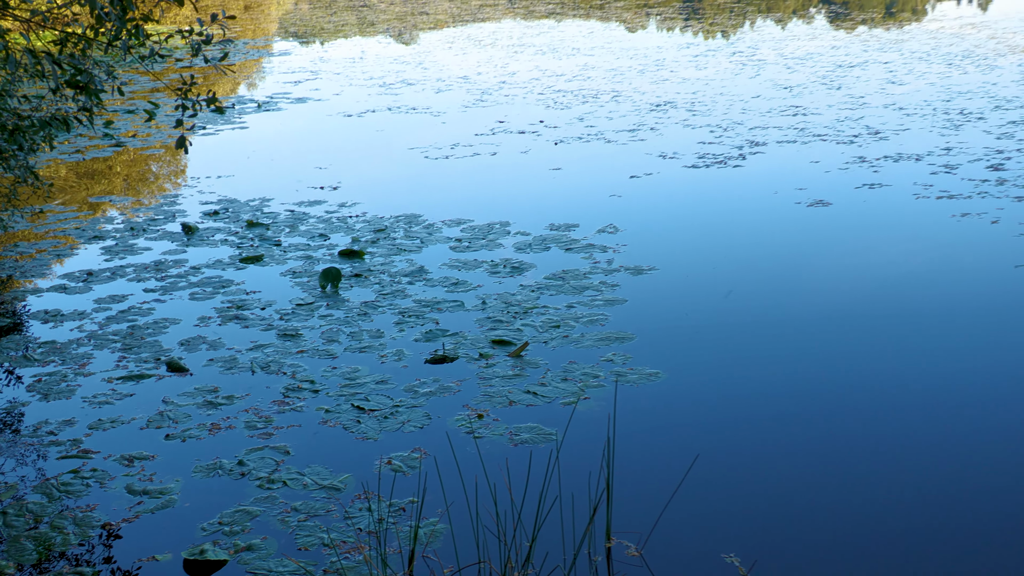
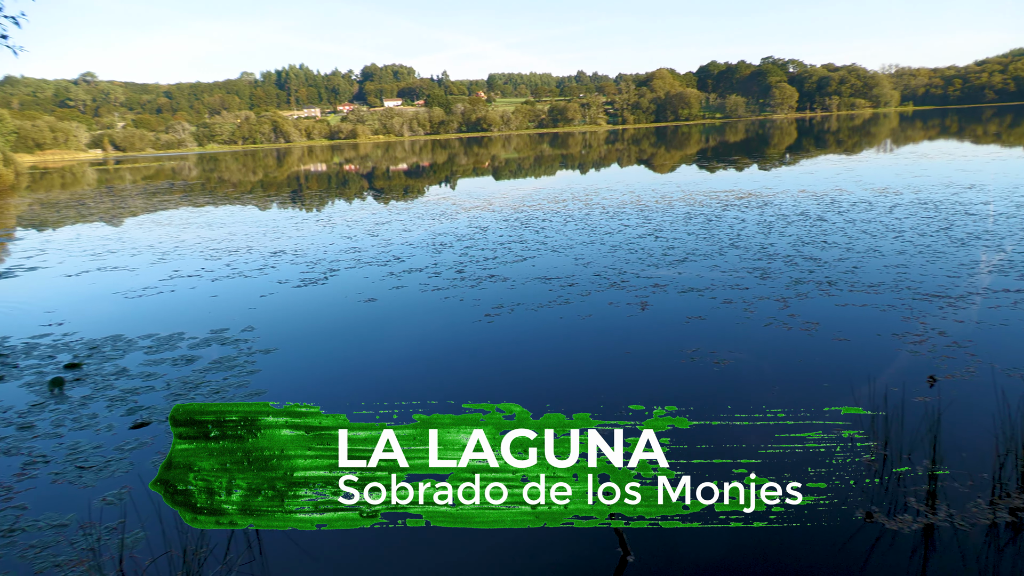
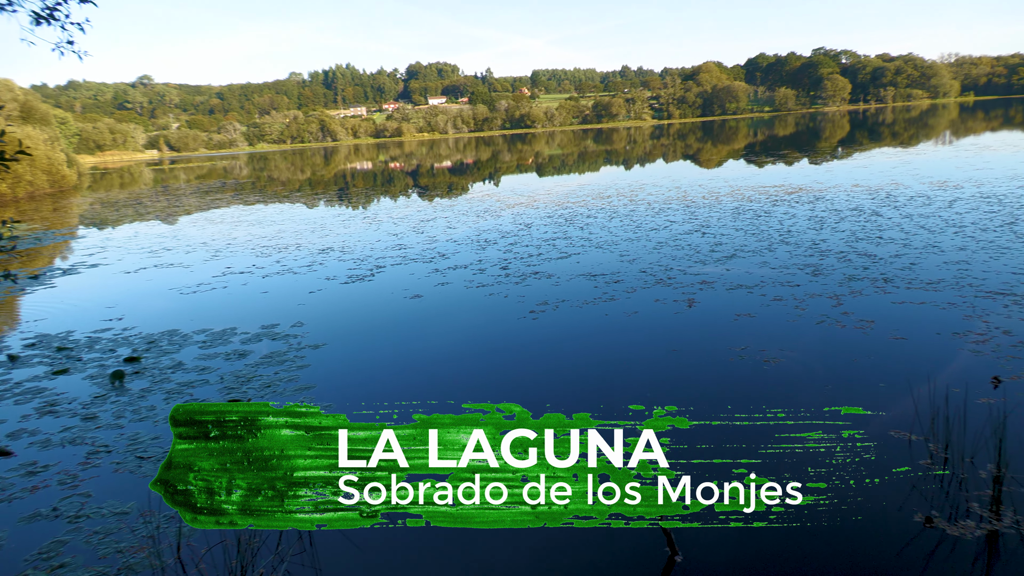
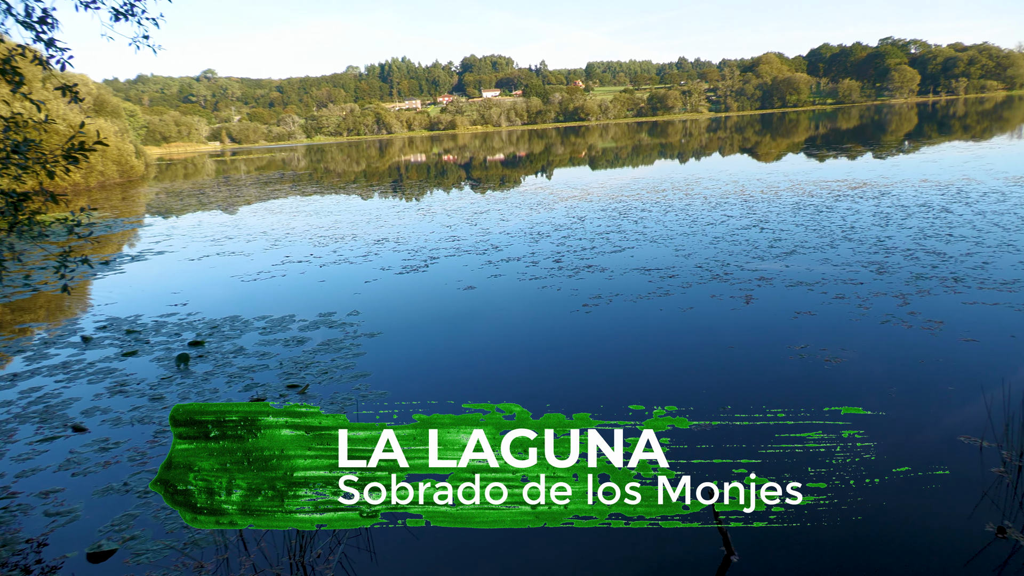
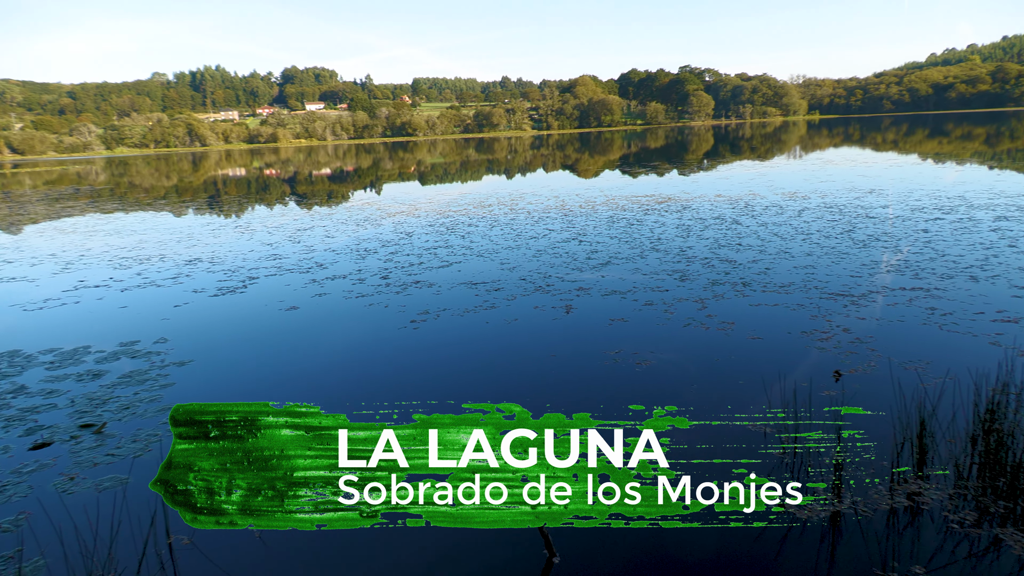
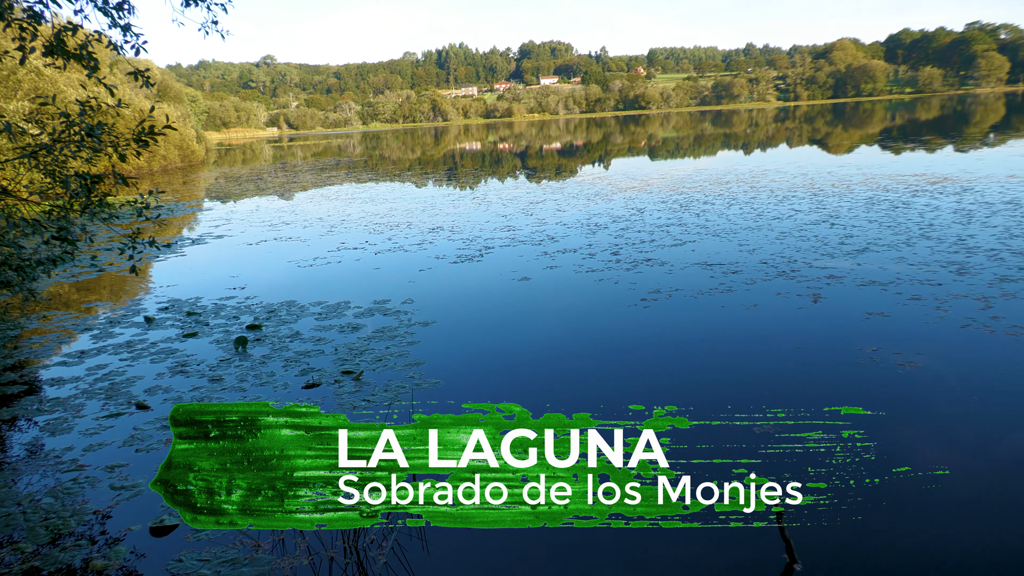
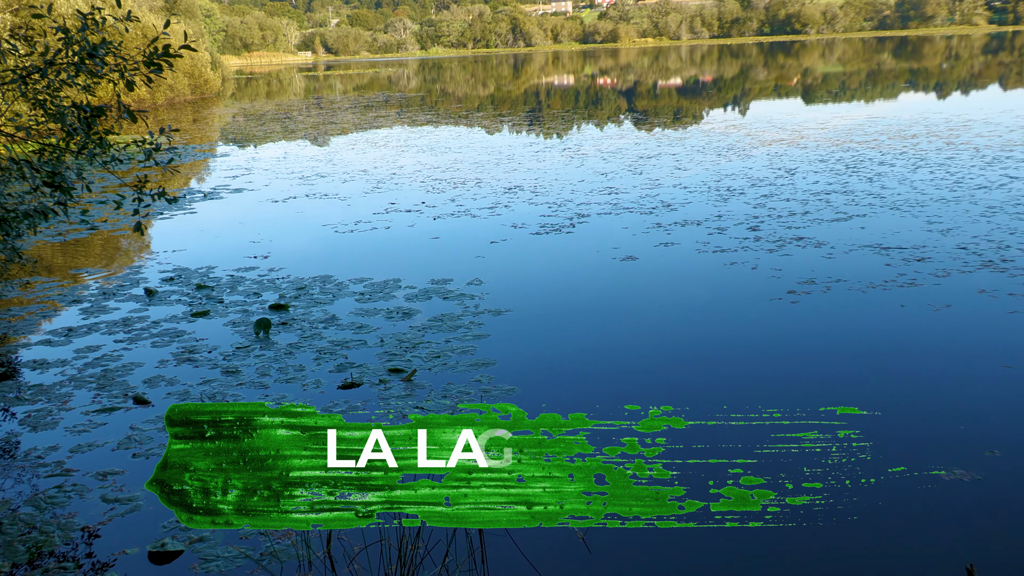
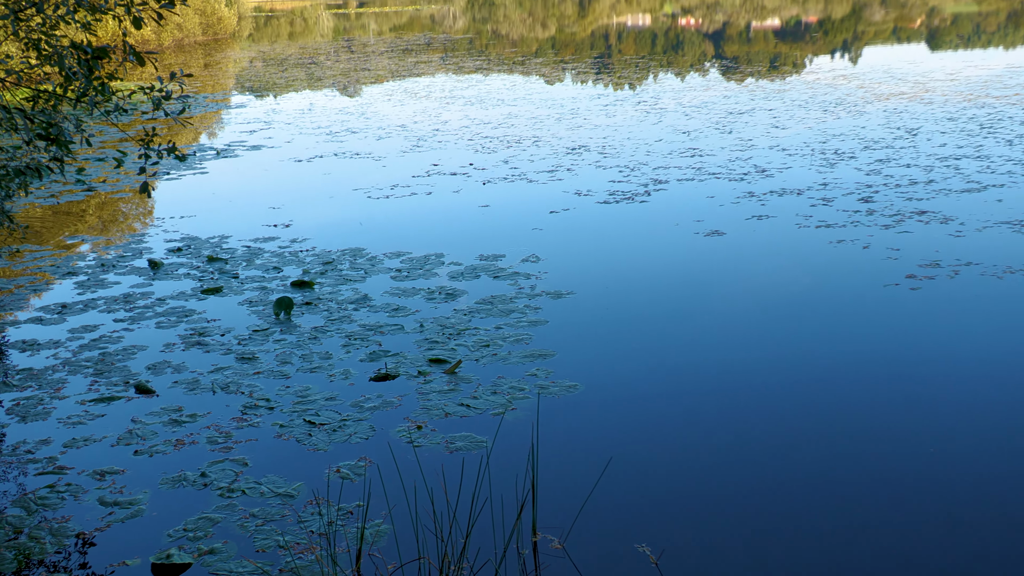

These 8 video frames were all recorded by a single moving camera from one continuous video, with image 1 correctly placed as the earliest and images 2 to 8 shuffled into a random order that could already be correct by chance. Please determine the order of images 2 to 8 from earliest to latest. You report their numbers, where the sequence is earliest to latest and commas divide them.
8, 7, 6, 4, 3, 2, 5
